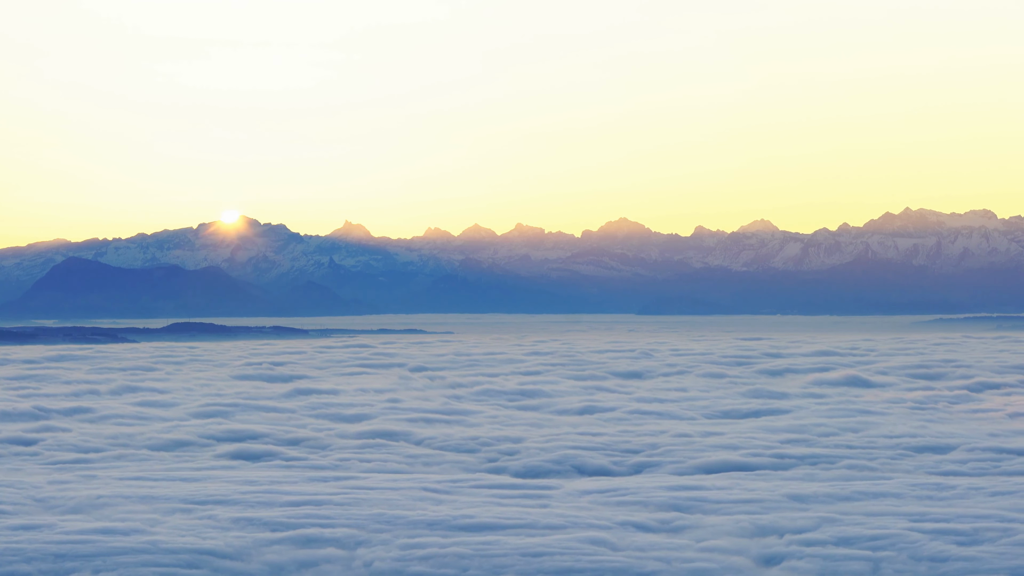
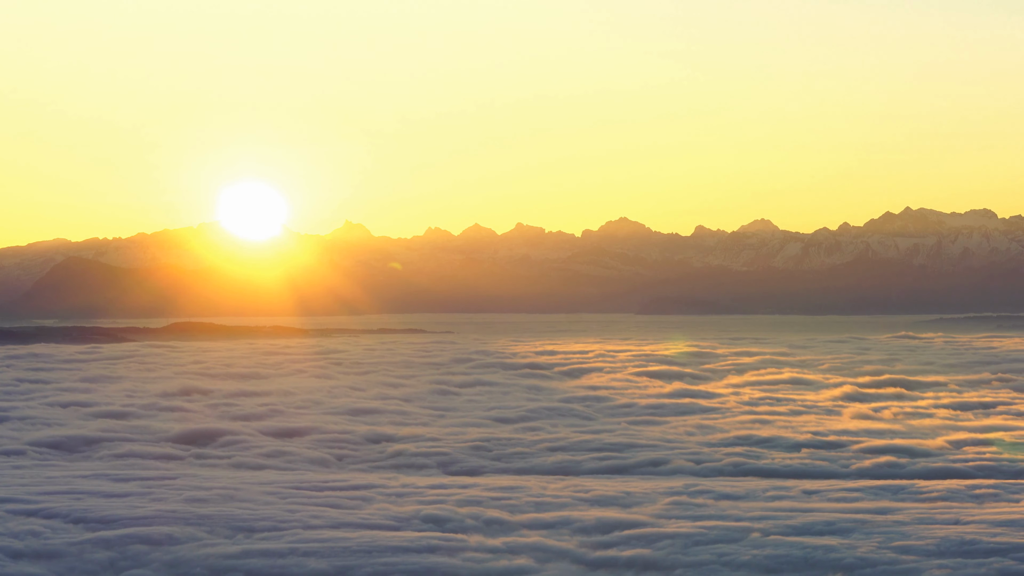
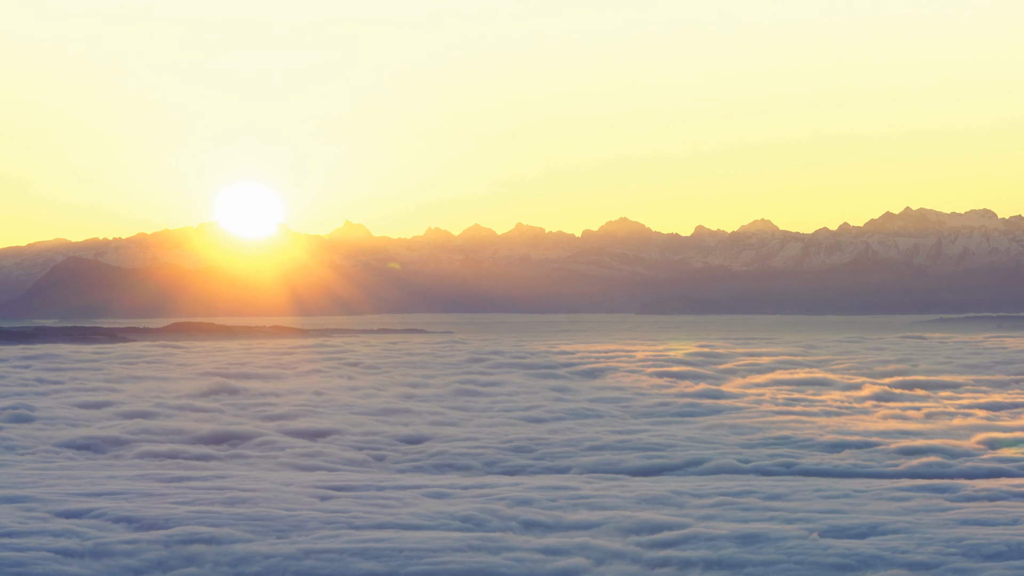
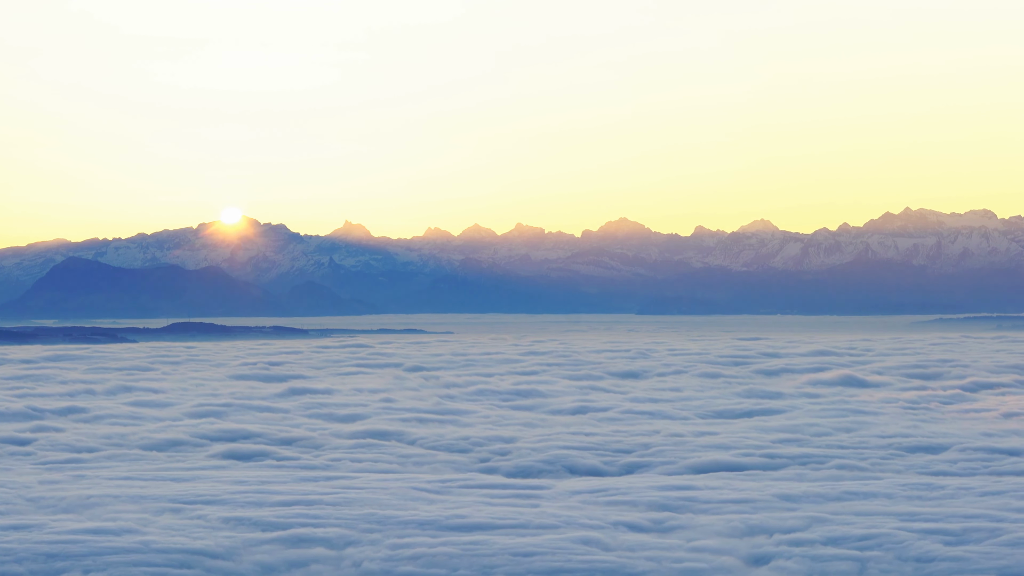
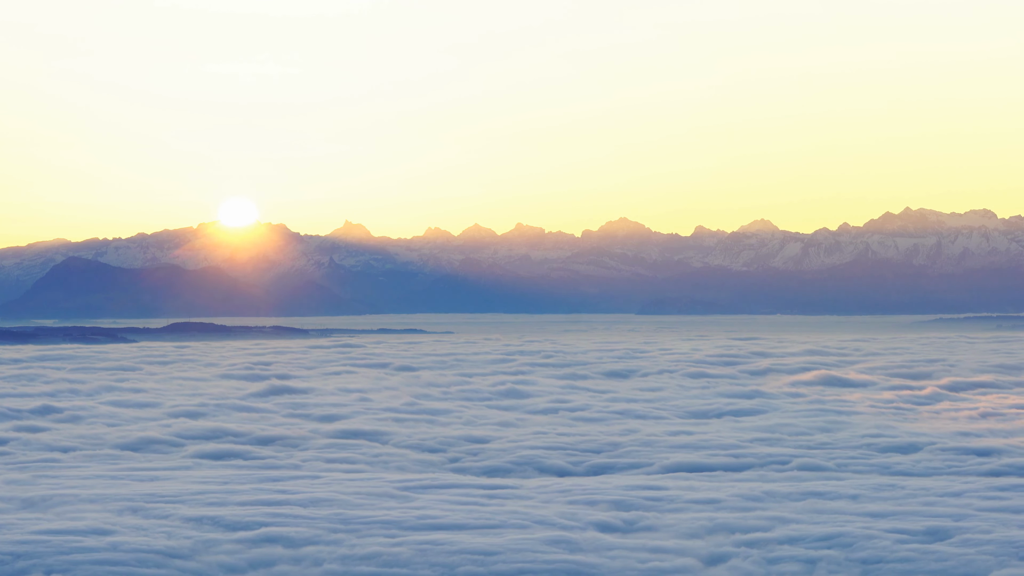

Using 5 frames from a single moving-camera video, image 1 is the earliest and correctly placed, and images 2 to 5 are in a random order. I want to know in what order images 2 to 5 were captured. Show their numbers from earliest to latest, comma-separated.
4, 5, 3, 2
